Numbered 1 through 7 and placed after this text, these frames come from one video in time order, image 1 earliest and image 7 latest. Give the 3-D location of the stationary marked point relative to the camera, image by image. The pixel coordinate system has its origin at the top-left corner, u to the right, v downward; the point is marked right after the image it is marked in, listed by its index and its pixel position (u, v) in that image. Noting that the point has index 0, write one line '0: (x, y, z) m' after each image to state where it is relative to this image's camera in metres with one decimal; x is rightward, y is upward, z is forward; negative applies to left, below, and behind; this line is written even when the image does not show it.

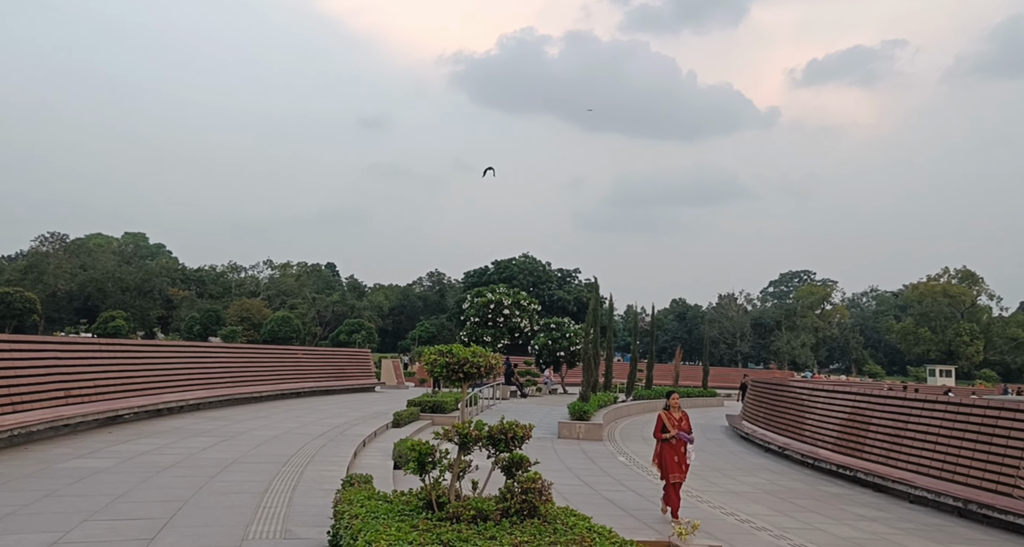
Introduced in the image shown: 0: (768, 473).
0: (+3.8, -3.0, +13.4) m
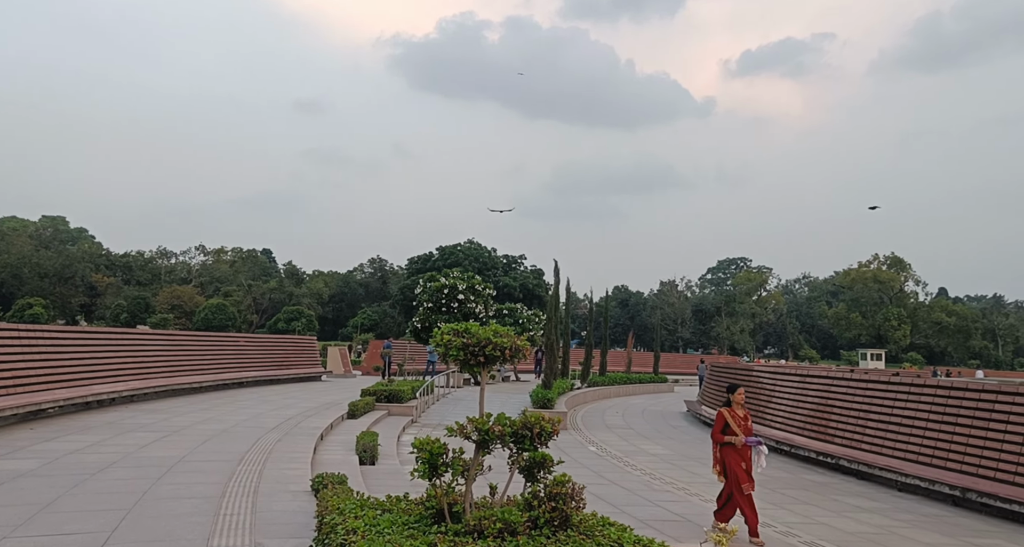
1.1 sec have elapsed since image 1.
0: (+3.4, -2.7, +12.9) m
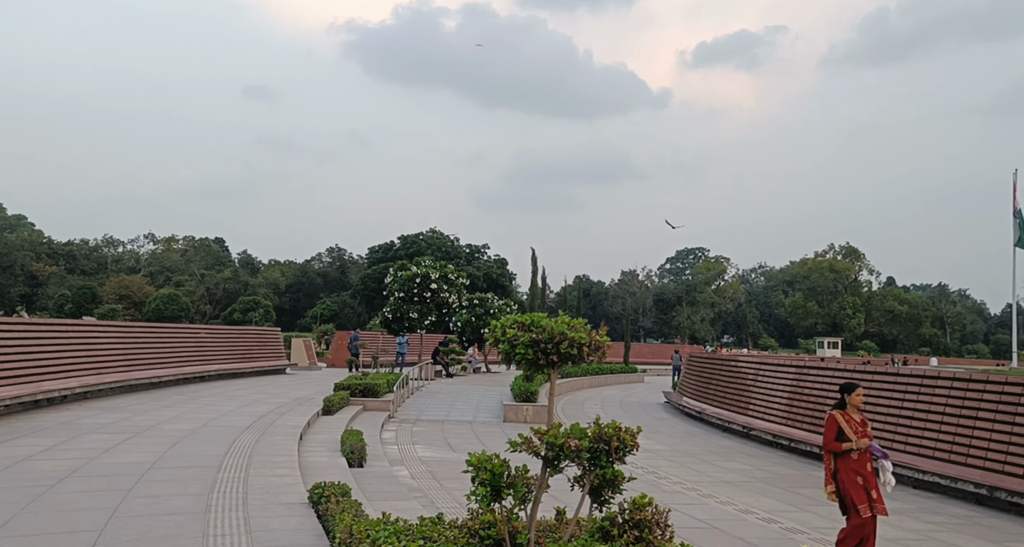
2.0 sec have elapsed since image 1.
0: (+3.2, -2.5, +12.4) m
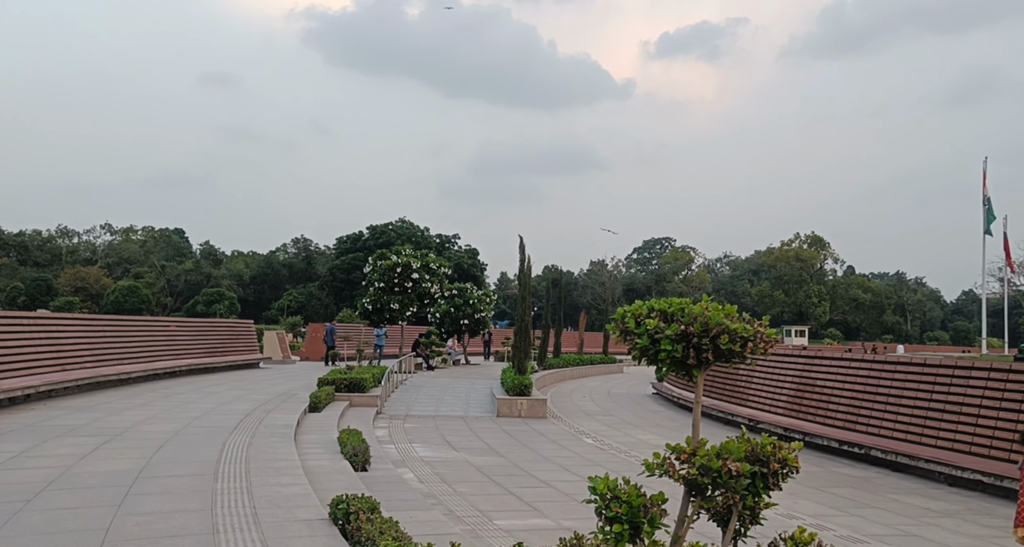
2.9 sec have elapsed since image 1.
0: (+3.3, -2.4, +11.8) m
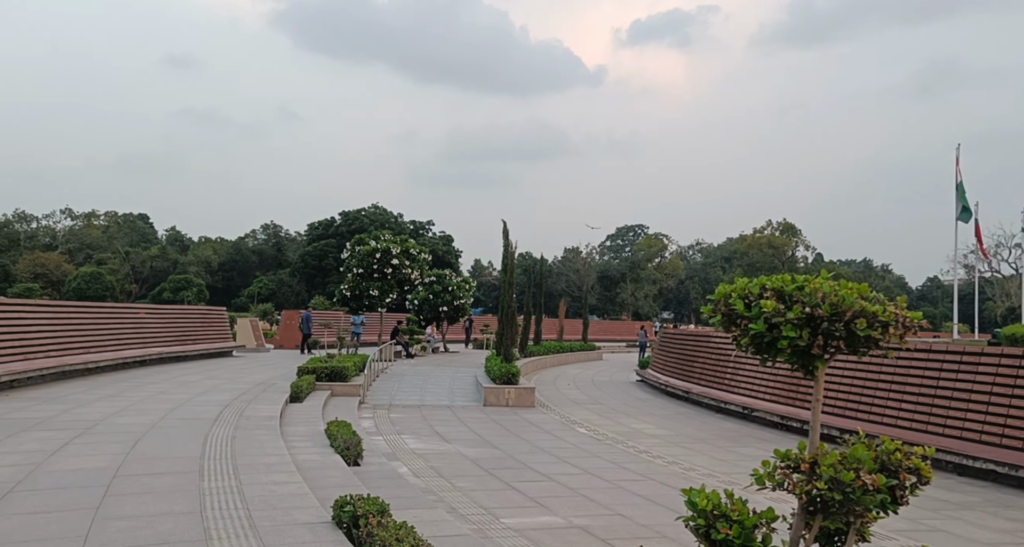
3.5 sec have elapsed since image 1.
0: (+3.2, -2.2, +11.5) m
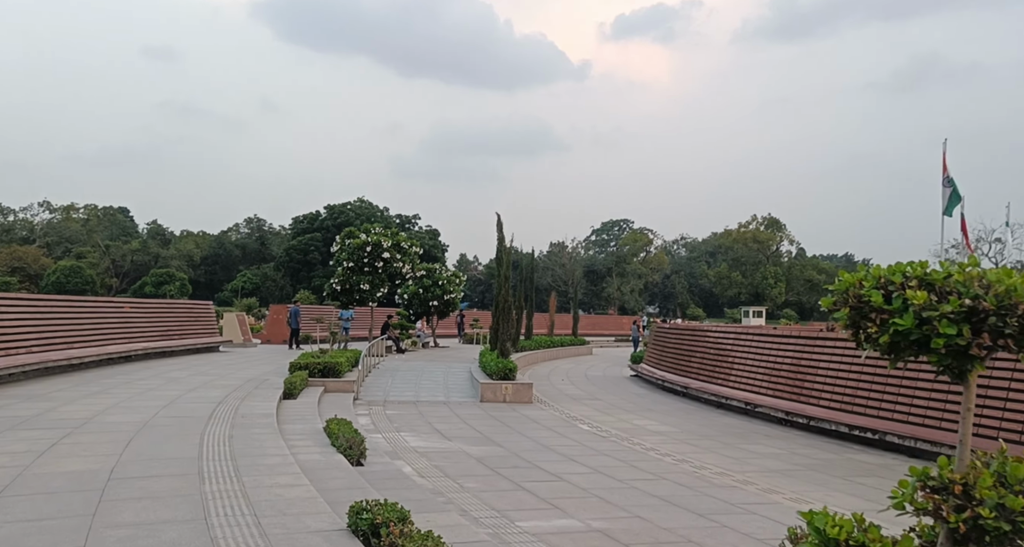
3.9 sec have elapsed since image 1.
0: (+3.2, -2.1, +11.2) m
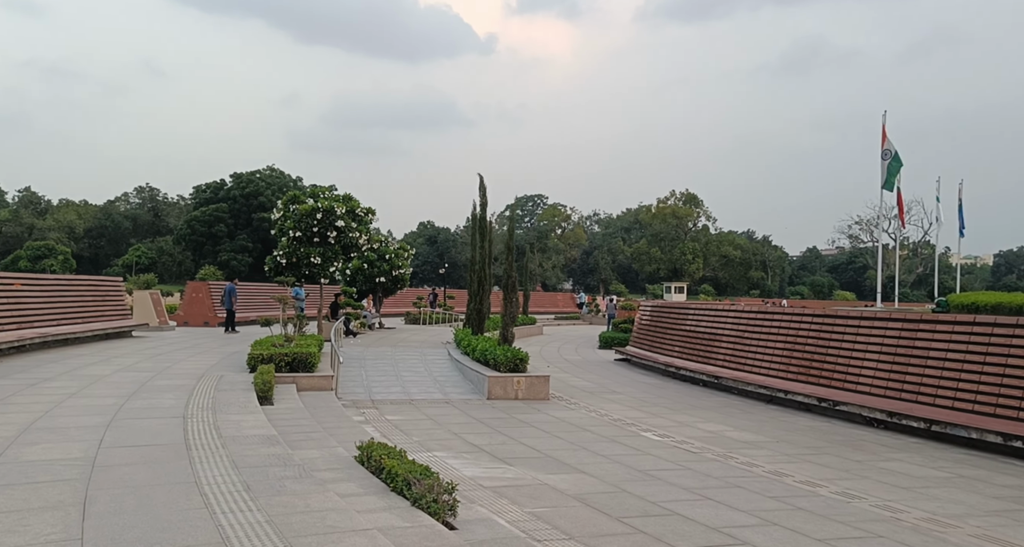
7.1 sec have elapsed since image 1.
0: (+3.8, -1.8, +9.0) m
